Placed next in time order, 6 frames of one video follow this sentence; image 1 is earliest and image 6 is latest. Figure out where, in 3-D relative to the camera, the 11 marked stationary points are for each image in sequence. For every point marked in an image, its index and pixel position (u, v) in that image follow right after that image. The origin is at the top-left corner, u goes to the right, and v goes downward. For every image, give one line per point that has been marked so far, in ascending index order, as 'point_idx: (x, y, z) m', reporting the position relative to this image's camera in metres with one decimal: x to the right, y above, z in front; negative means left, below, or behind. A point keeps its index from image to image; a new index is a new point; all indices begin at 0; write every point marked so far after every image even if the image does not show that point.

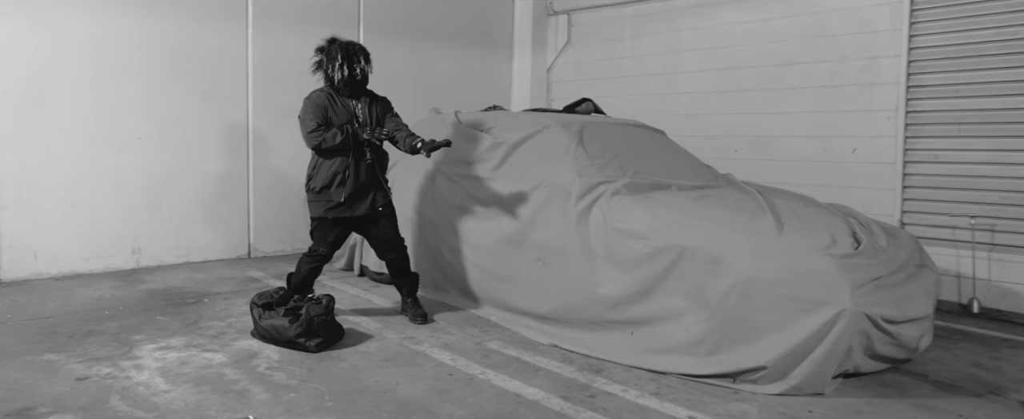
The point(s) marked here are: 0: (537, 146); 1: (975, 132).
0: (+0.2, +0.4, +3.9) m
1: (+2.9, +0.5, +4.4) m
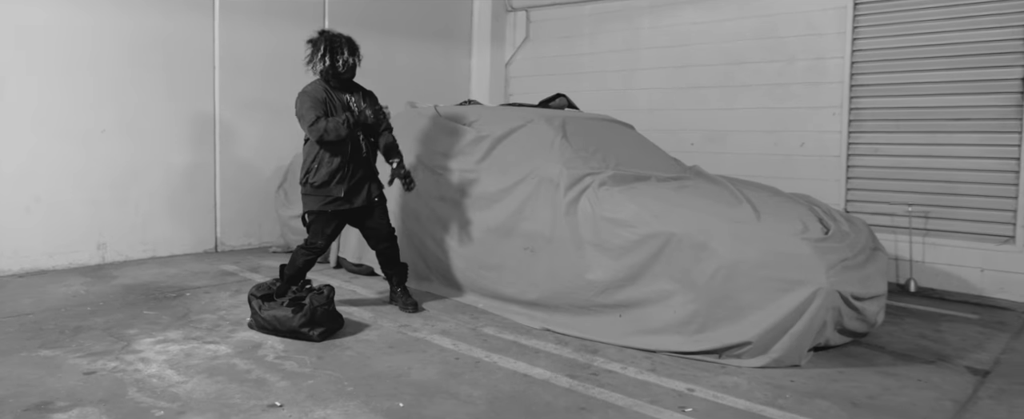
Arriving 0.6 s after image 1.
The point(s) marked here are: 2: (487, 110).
0: (+0.1, +0.4, +4.1) m
1: (+2.7, +0.6, +4.8) m
2: (-0.1, +0.6, +4.4) m
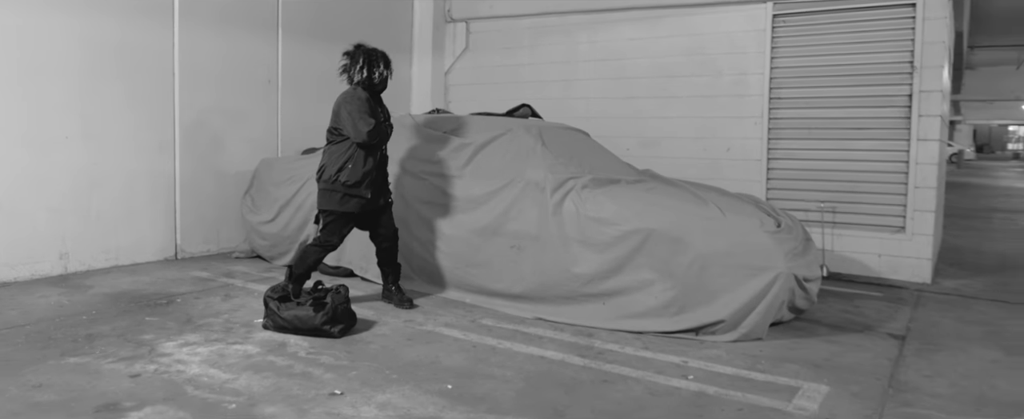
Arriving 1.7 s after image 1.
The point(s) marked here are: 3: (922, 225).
0: (0.0, +0.4, +4.5) m
1: (+2.5, +0.6, +5.6) m
2: (-0.3, +0.6, +4.7) m
3: (+3.1, -0.1, +5.3) m
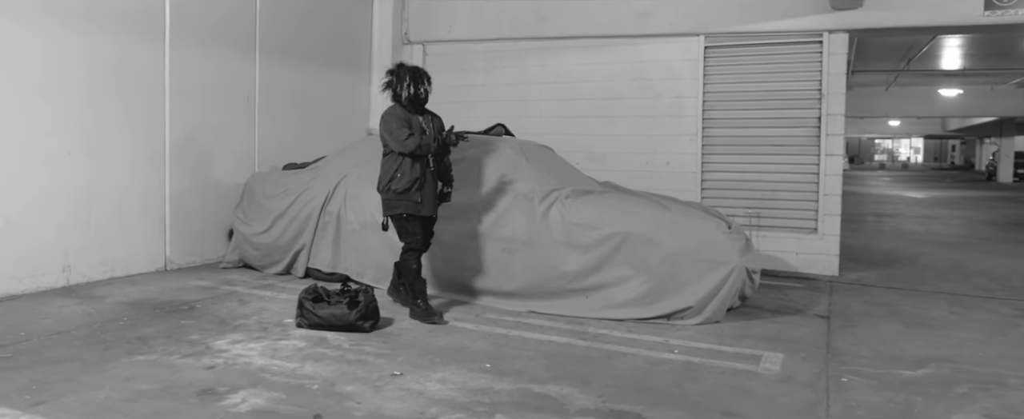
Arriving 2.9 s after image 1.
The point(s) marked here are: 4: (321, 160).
0: (-0.1, +0.3, +5.1) m
1: (+2.2, +0.5, +6.5) m
2: (-0.5, +0.5, +5.3) m
3: (+2.8, -0.2, +6.3) m
4: (-1.5, +0.4, +5.7) m
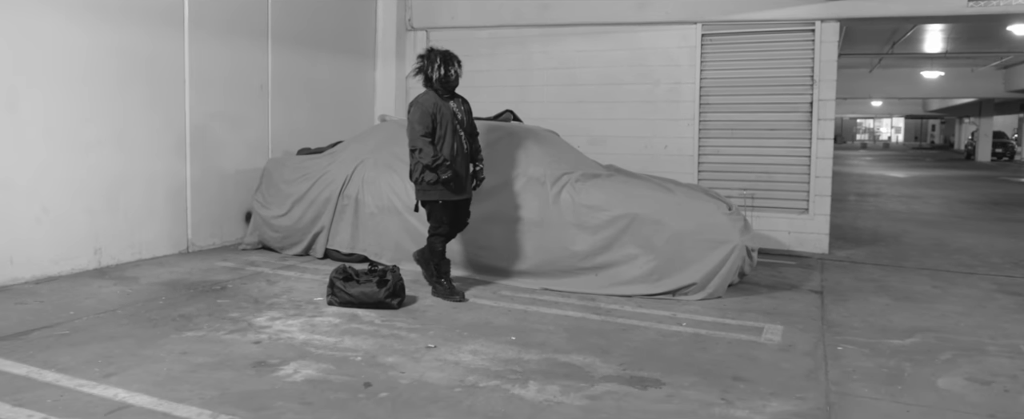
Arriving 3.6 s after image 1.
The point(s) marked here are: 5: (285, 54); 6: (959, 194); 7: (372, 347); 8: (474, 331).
0: (-0.1, +0.5, +5.3) m
1: (+2.2, +0.7, +6.8) m
2: (-0.4, +0.7, +5.5) m
3: (+2.9, 0.0, +6.6) m
4: (-1.5, +0.5, +5.9) m
5: (-2.1, +1.4, +6.6) m
6: (+8.4, +0.3, +13.3) m
7: (-0.7, -0.7, +3.5) m
8: (-0.2, -0.7, +3.8) m
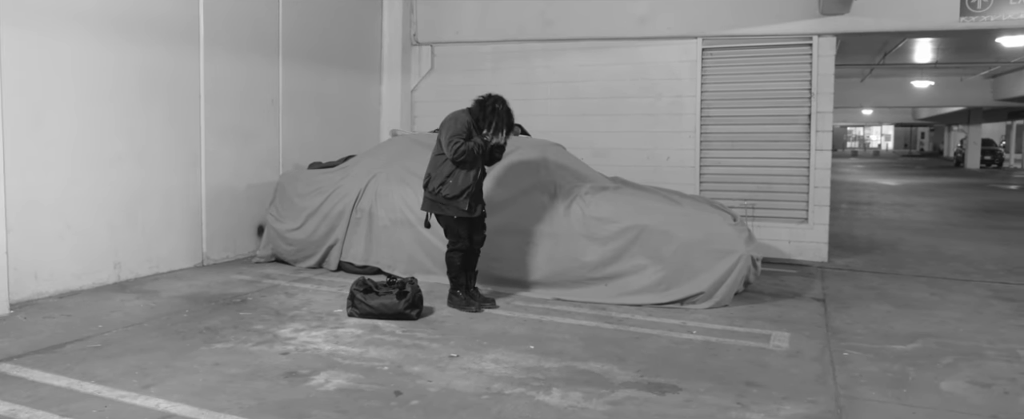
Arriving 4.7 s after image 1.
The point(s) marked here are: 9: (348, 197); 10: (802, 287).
0: (0.0, +0.4, +5.4) m
1: (+2.3, +0.6, +7.0) m
2: (-0.3, +0.6, +5.7) m
3: (+3.0, -0.1, +6.8) m
4: (-1.4, +0.4, +6.0) m
5: (-2.1, +1.3, +6.7) m
6: (+8.4, +0.1, +13.5) m
7: (-0.6, -0.8, +3.6) m
8: (-0.1, -0.7, +4.0) m
9: (-1.3, +0.1, +5.6) m
10: (+2.3, -0.6, +5.6) m
